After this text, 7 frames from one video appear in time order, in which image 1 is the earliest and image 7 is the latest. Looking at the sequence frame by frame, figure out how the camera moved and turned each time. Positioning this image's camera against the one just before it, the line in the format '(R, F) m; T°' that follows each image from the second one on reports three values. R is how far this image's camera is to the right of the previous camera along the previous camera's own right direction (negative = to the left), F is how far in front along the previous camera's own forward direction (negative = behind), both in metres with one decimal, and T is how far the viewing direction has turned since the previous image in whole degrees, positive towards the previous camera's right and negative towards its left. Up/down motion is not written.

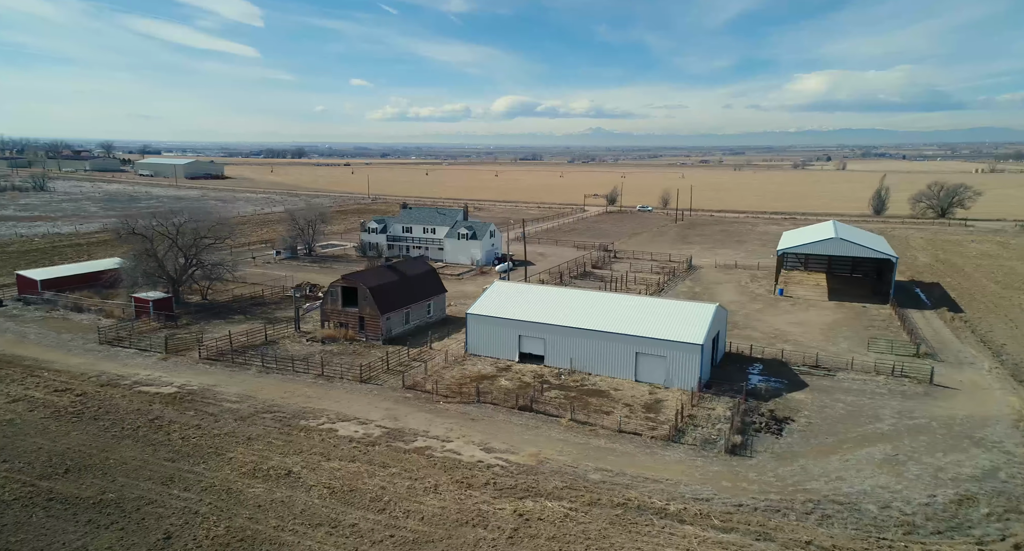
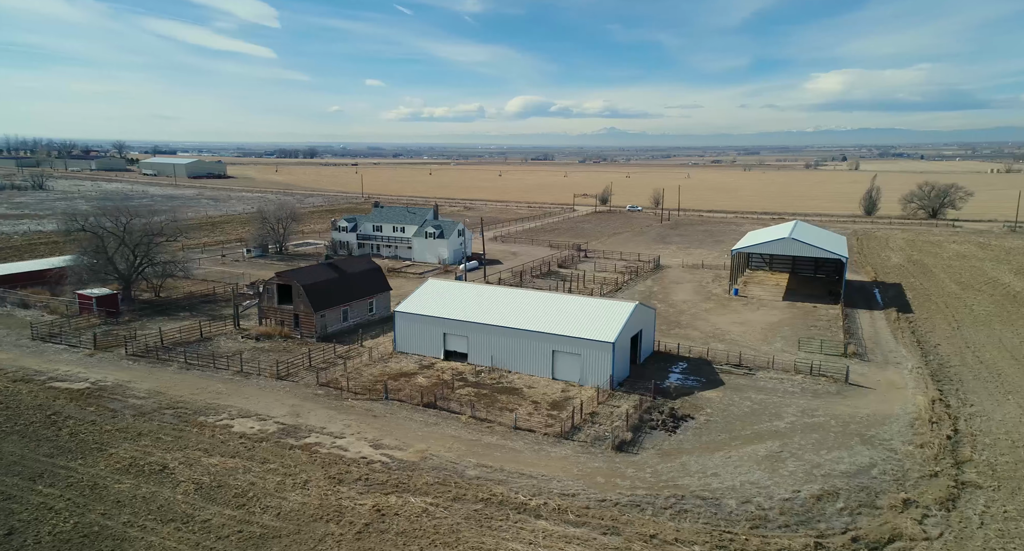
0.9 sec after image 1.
(+3.0, -0.1) m; 0°
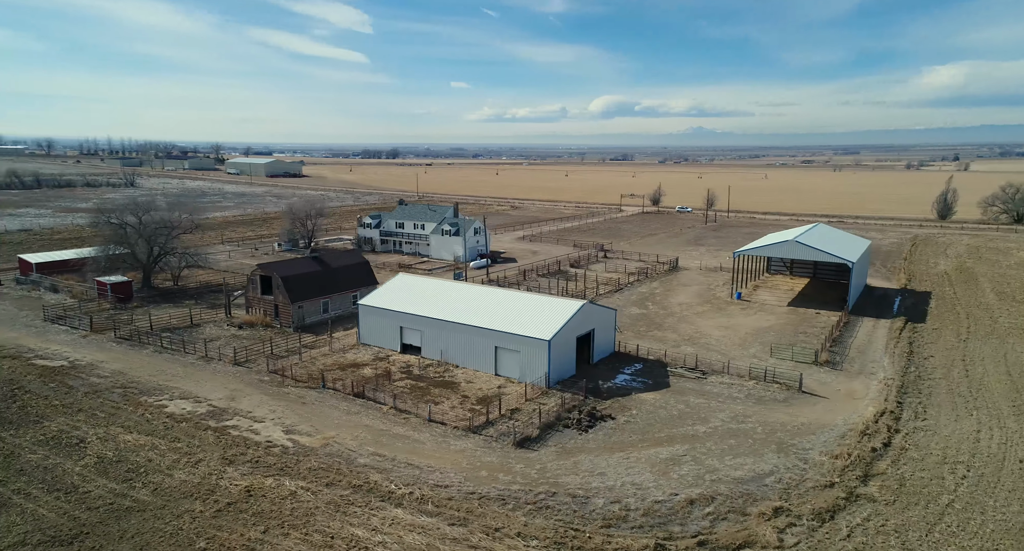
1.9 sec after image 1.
(+4.2, +0.1) m; -6°
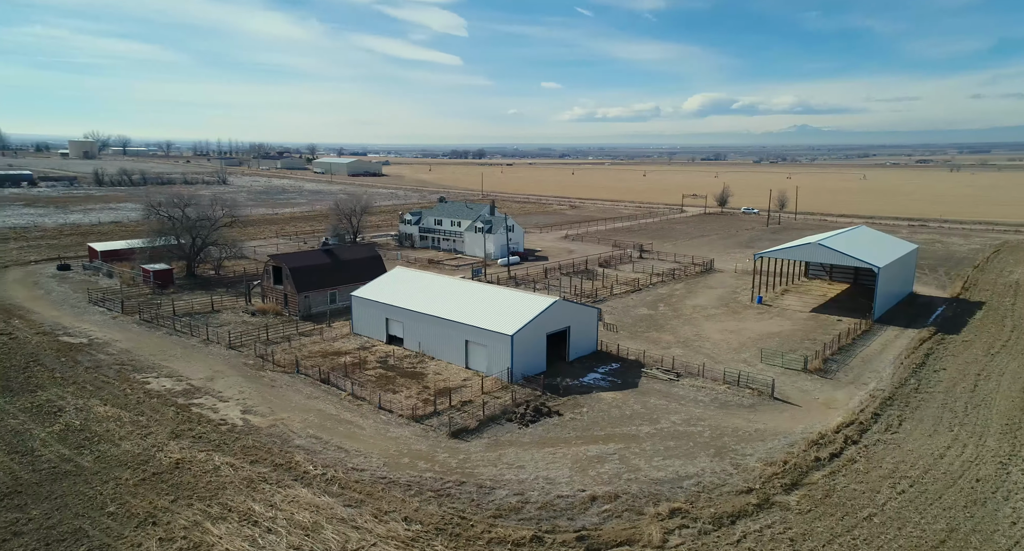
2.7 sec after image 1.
(+3.6, -0.1) m; -6°
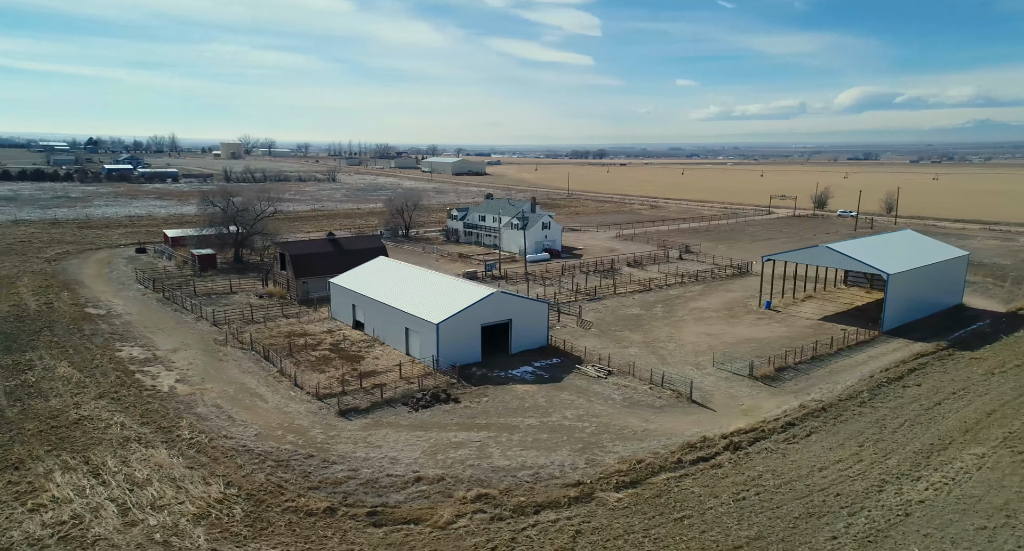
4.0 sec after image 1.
(+6.0, 0.0) m; -9°
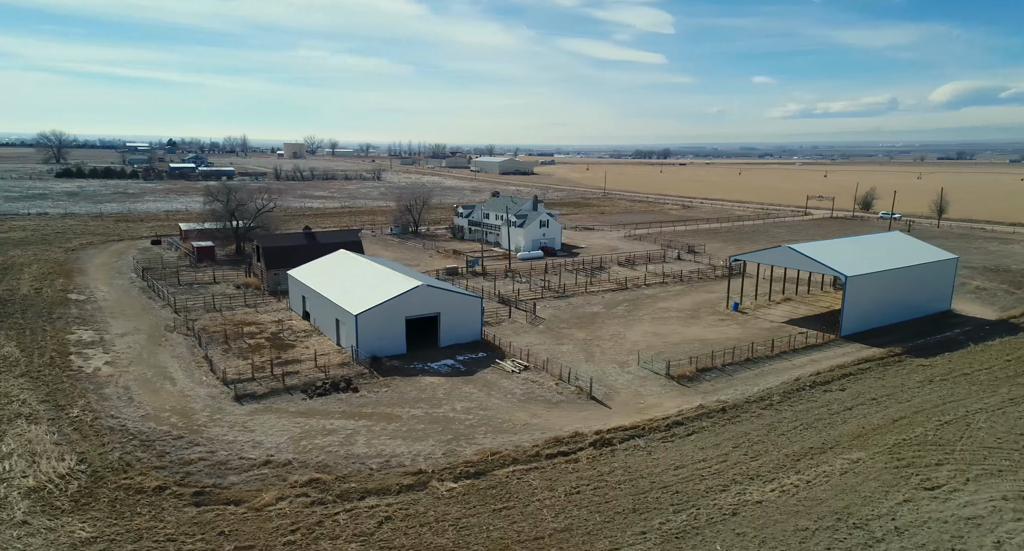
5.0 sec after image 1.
(+4.6, -0.1) m; -4°
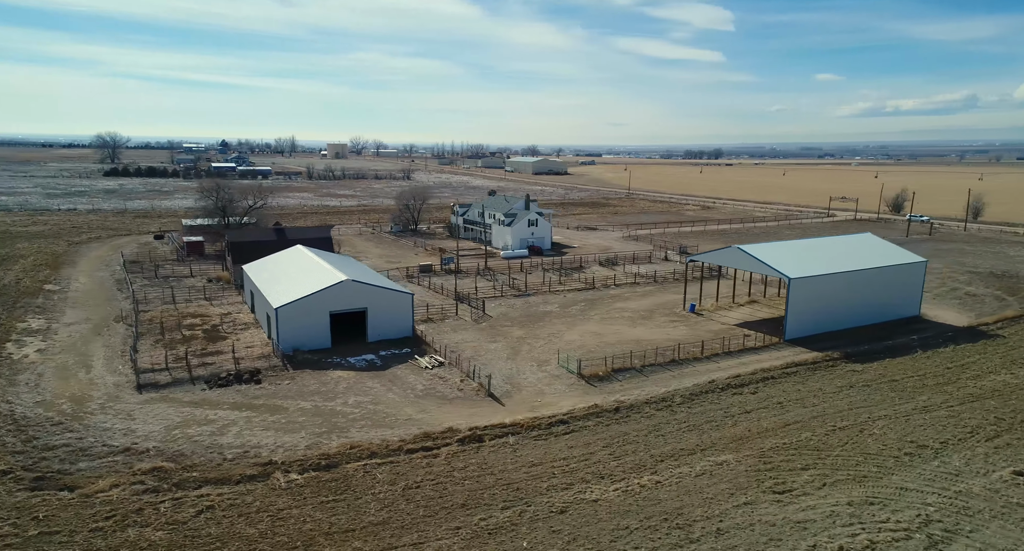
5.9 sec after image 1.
(+4.3, 0.0) m; -3°
